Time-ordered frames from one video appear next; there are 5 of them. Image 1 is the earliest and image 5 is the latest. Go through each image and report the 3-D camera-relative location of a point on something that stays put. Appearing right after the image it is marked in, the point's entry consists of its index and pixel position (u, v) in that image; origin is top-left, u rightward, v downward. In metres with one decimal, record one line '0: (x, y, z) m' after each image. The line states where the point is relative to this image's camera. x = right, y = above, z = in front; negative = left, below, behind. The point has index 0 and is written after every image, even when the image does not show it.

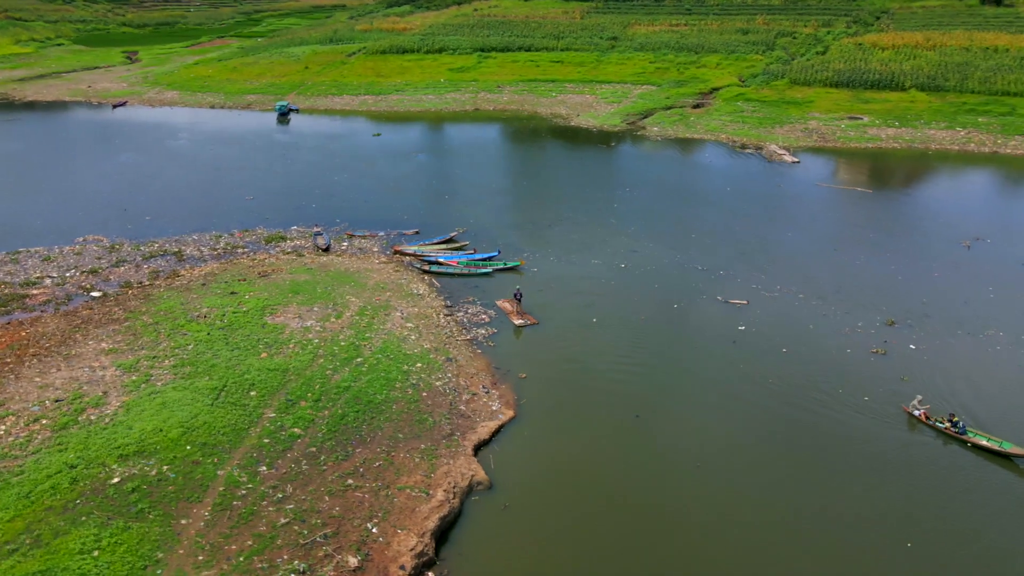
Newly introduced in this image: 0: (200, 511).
0: (-6.0, -4.3, +15.8) m
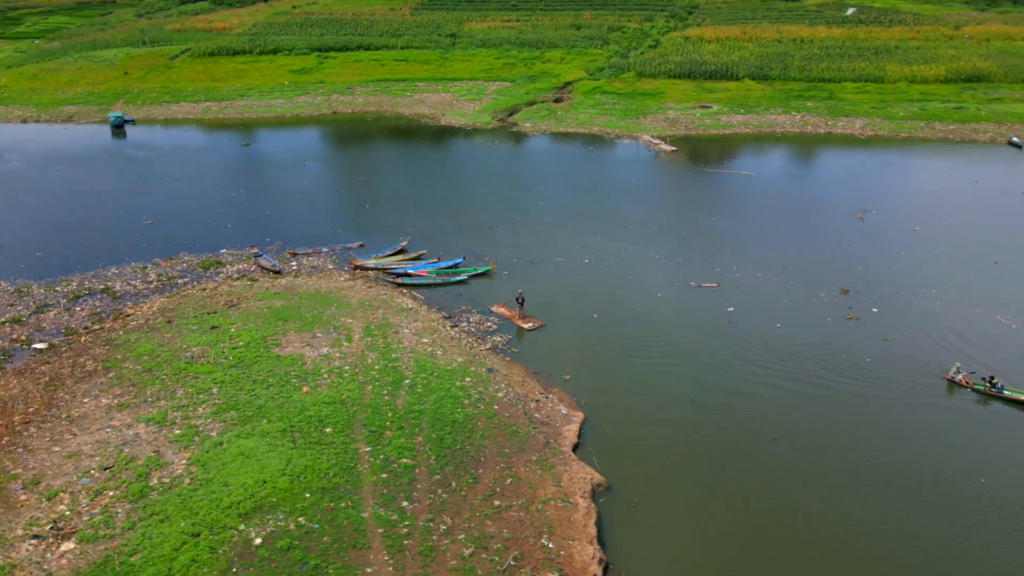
0: (-2.5, -5.0, +15.2) m
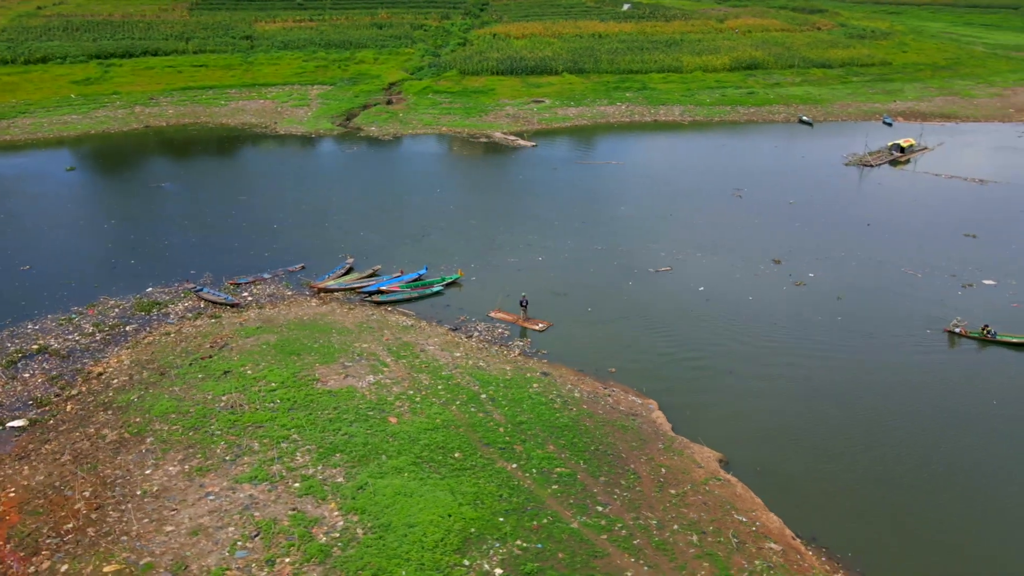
0: (+2.2, -5.3, +15.9) m
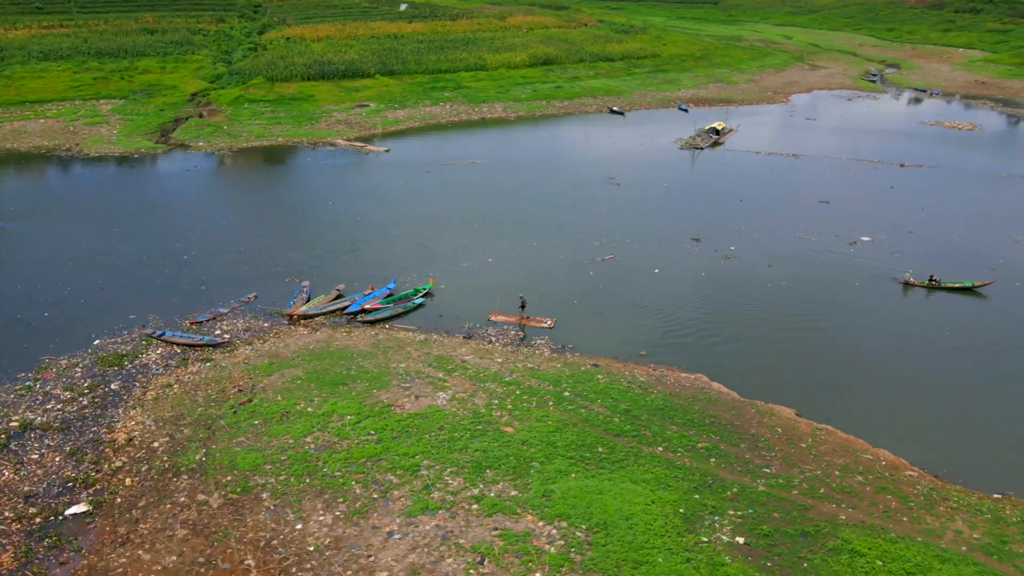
0: (+7.0, -4.9, +18.1) m
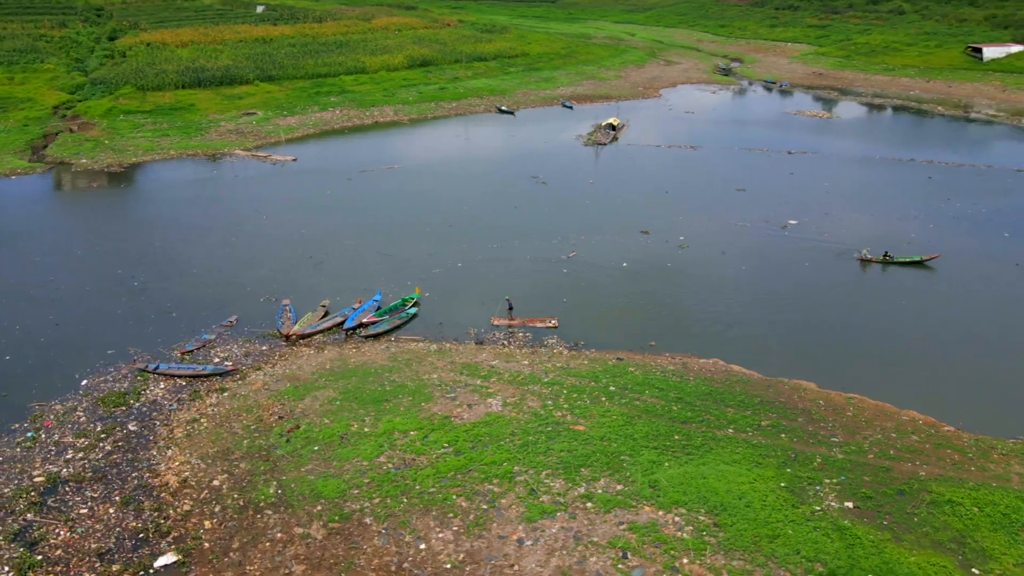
0: (+9.7, -4.4, +20.2) m
